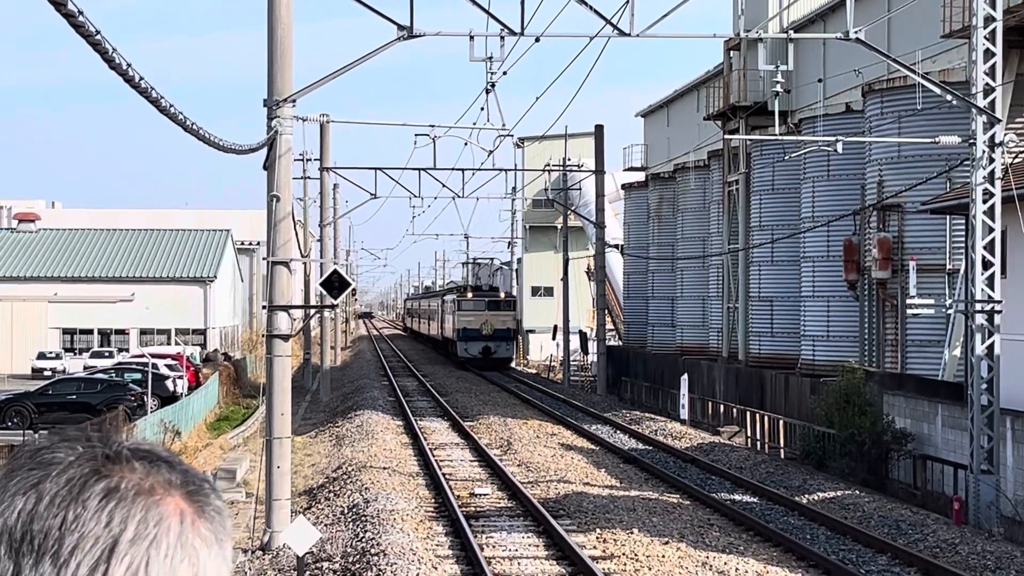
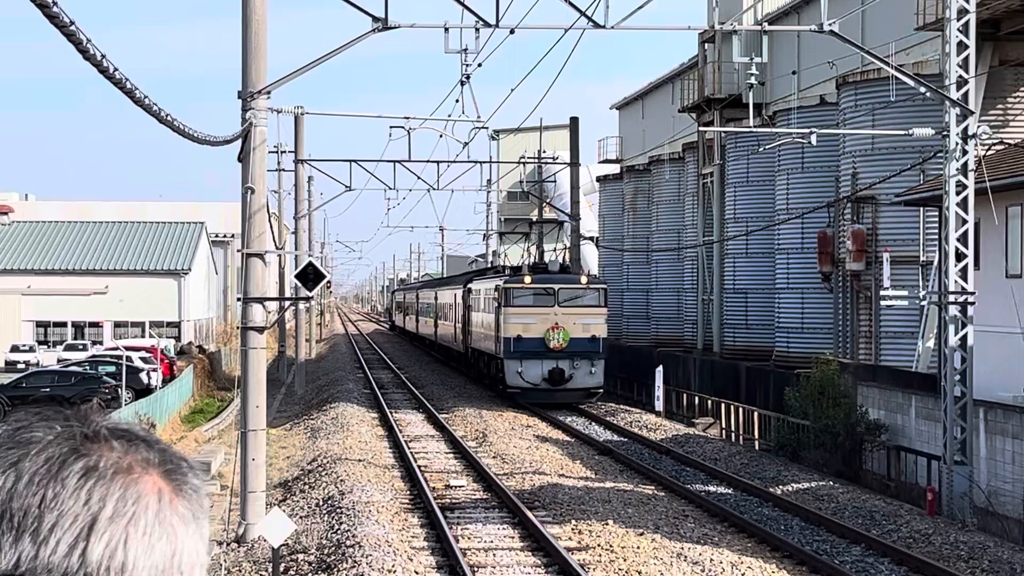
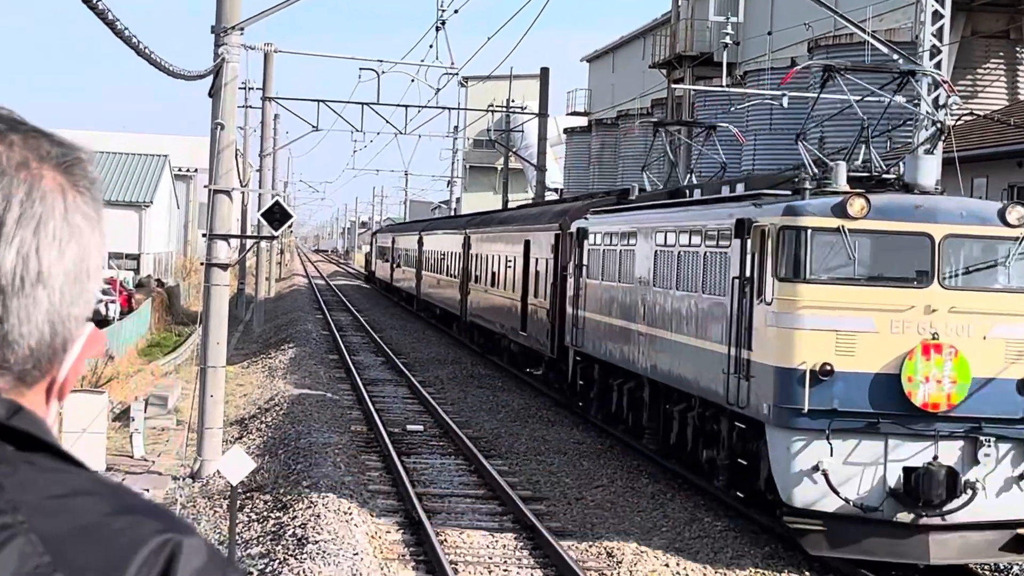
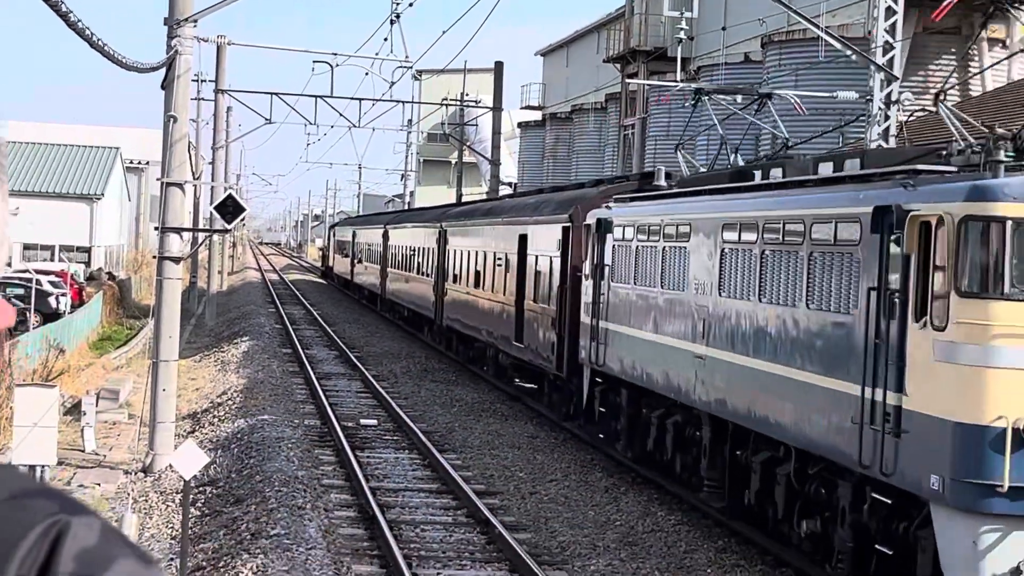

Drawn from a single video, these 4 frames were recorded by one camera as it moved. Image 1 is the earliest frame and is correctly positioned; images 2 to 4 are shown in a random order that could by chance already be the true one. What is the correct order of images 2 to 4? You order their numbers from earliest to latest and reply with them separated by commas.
2, 3, 4
